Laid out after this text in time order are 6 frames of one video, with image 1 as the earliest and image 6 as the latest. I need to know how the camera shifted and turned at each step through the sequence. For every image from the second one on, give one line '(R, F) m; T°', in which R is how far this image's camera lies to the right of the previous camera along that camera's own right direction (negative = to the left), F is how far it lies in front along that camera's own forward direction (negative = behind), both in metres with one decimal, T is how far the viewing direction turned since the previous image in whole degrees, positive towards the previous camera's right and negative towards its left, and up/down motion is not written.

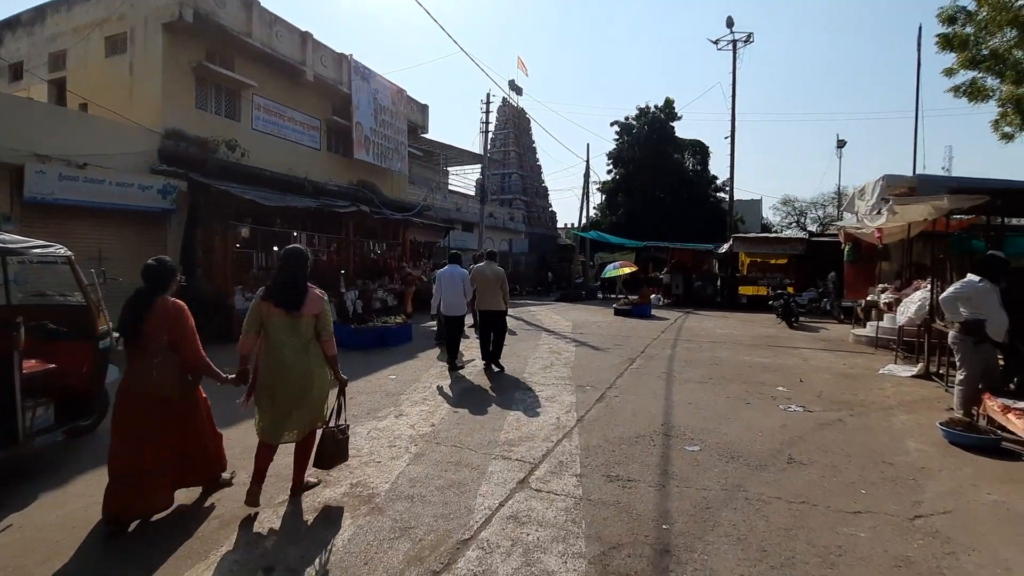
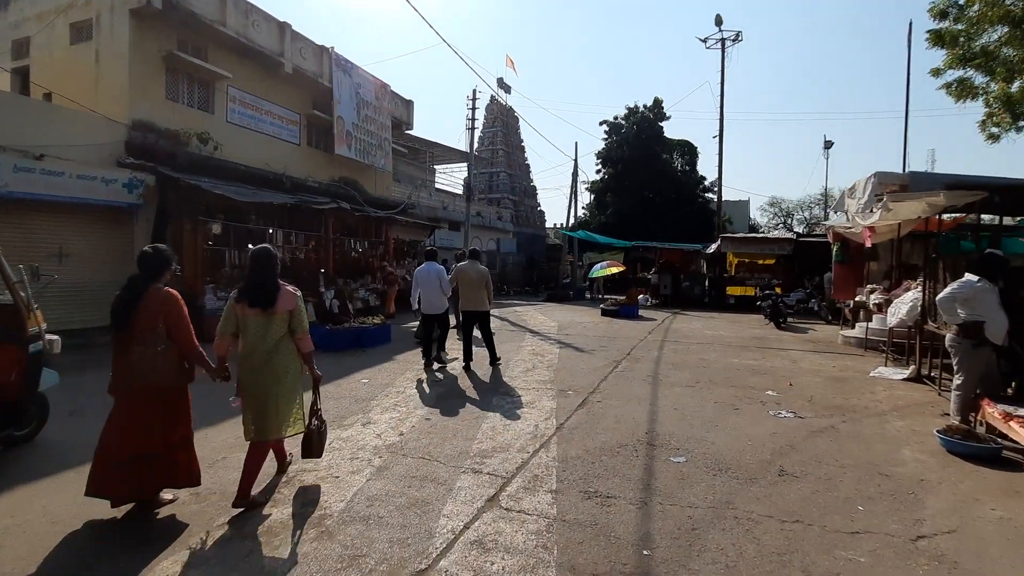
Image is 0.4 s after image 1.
(+0.2, +0.4) m; +1°
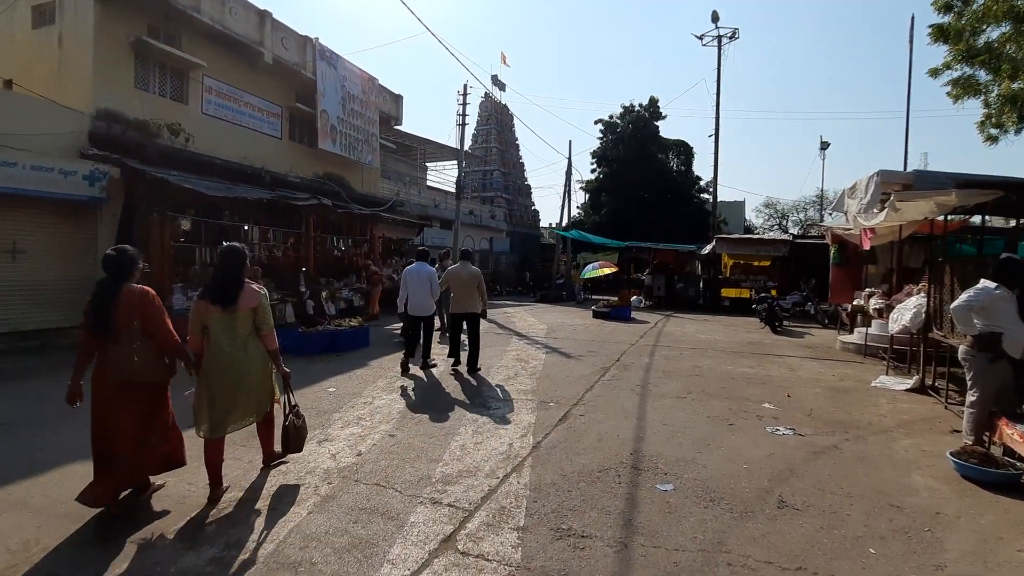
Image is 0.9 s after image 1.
(+0.2, +0.5) m; +1°
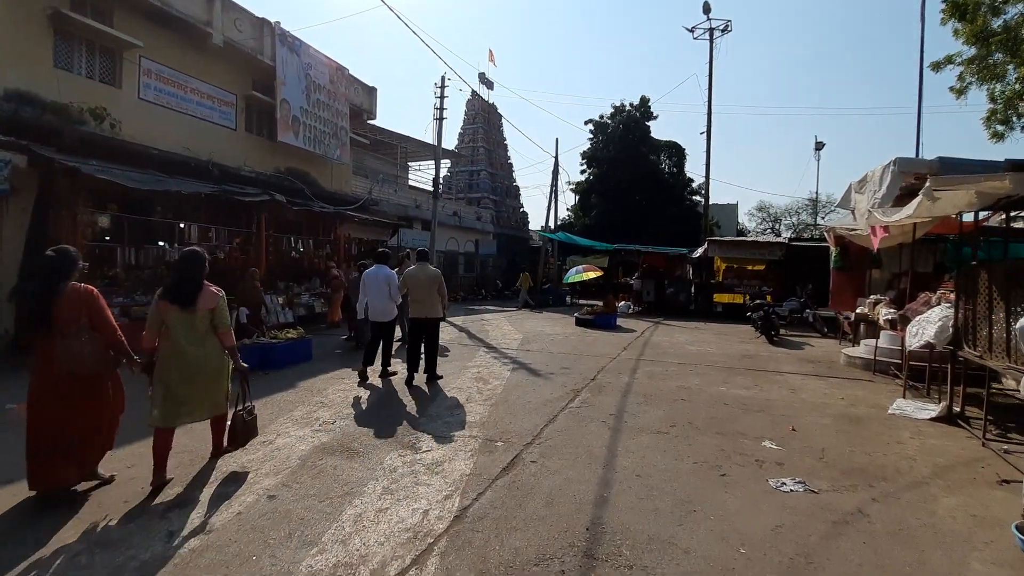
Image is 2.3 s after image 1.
(+0.6, +1.3) m; +1°
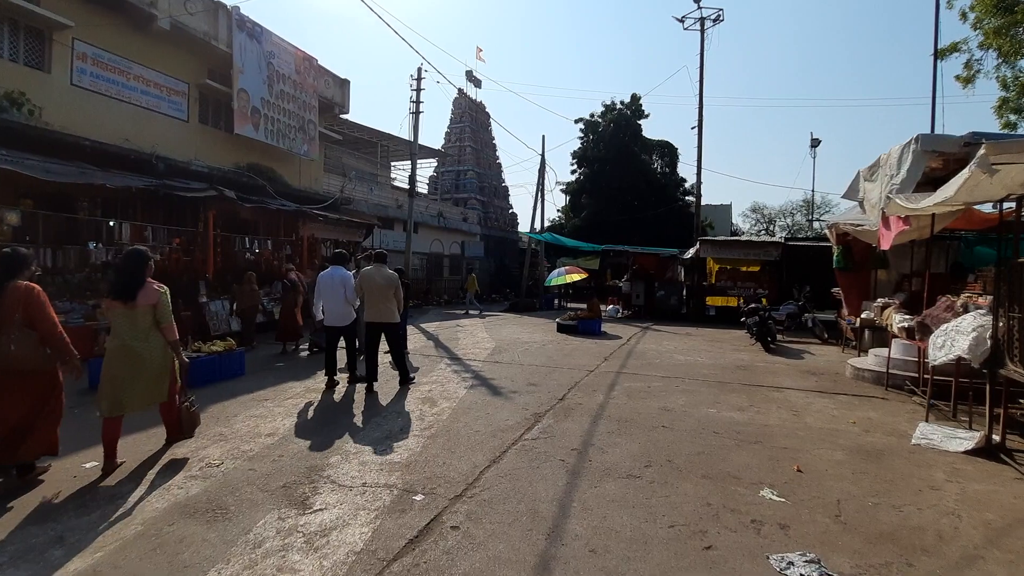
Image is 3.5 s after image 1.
(+0.6, +1.1) m; 0°
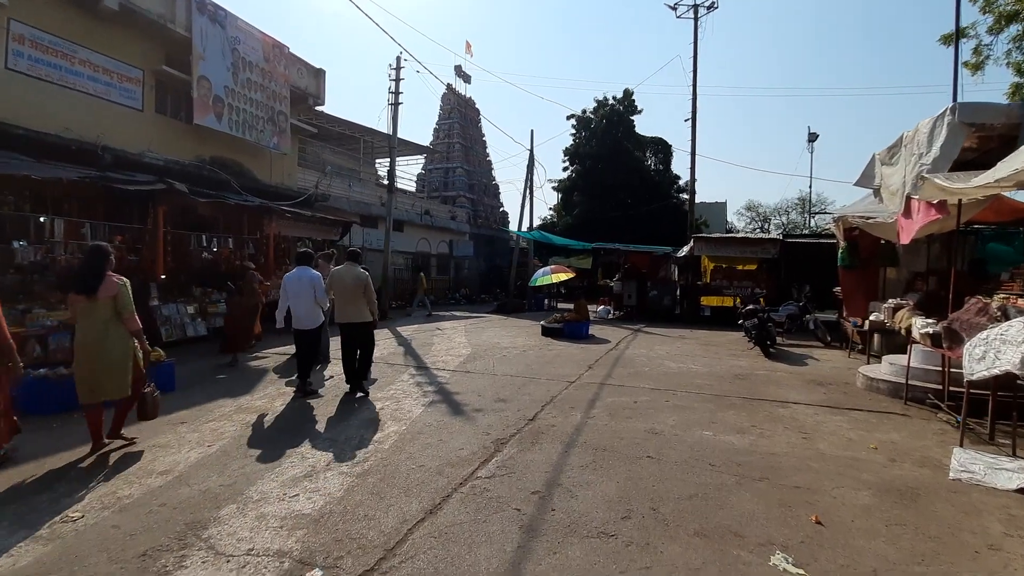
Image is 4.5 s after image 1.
(+0.4, +1.0) m; 0°
